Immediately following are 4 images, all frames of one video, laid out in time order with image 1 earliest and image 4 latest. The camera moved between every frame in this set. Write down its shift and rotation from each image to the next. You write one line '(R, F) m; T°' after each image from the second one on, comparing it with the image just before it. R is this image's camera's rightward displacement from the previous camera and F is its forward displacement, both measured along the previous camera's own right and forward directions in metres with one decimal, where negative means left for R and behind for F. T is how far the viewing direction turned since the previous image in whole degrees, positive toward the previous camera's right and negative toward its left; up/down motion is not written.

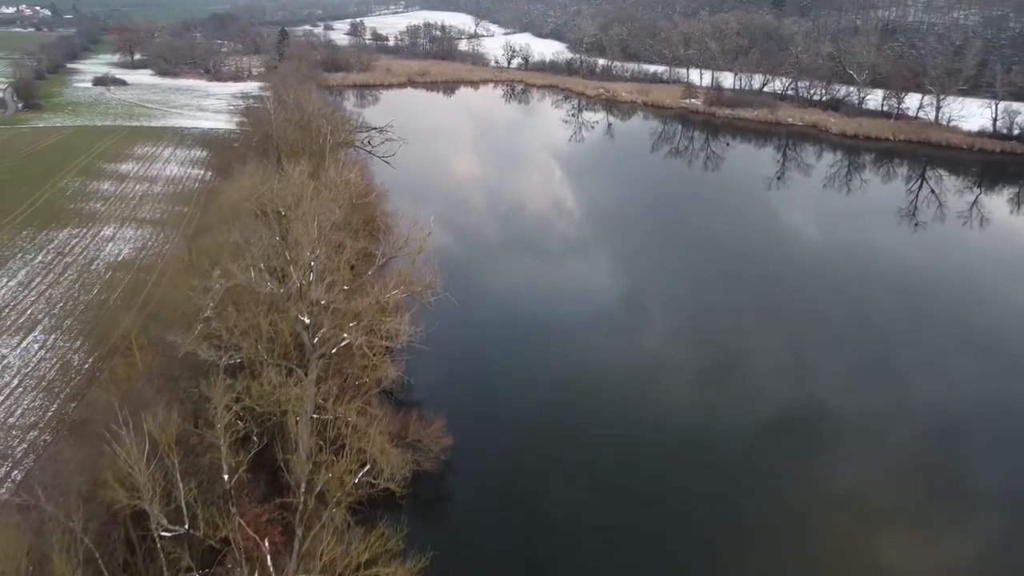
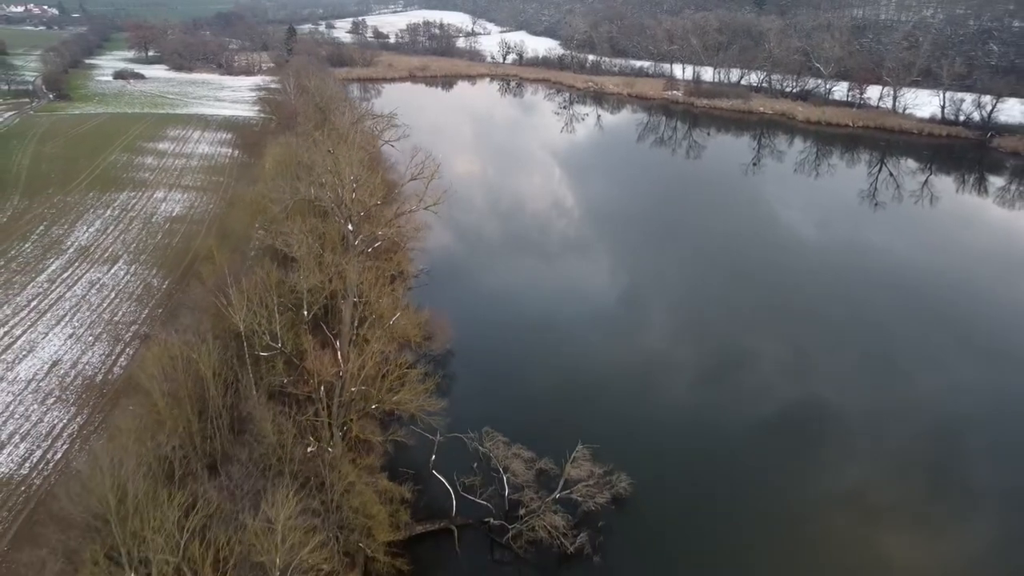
(+0.4, -5.0) m; 0°
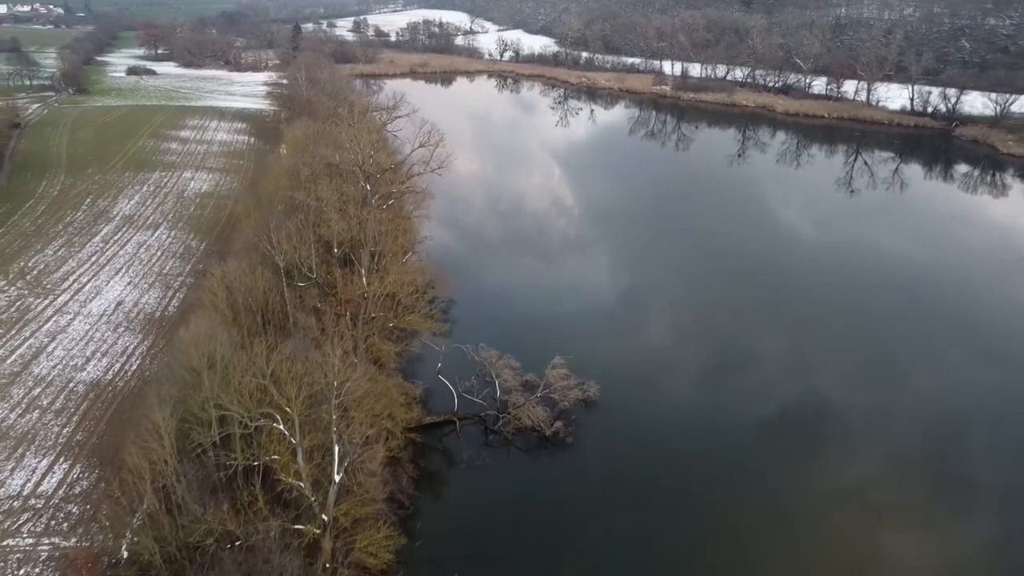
(+0.2, -3.5) m; 0°
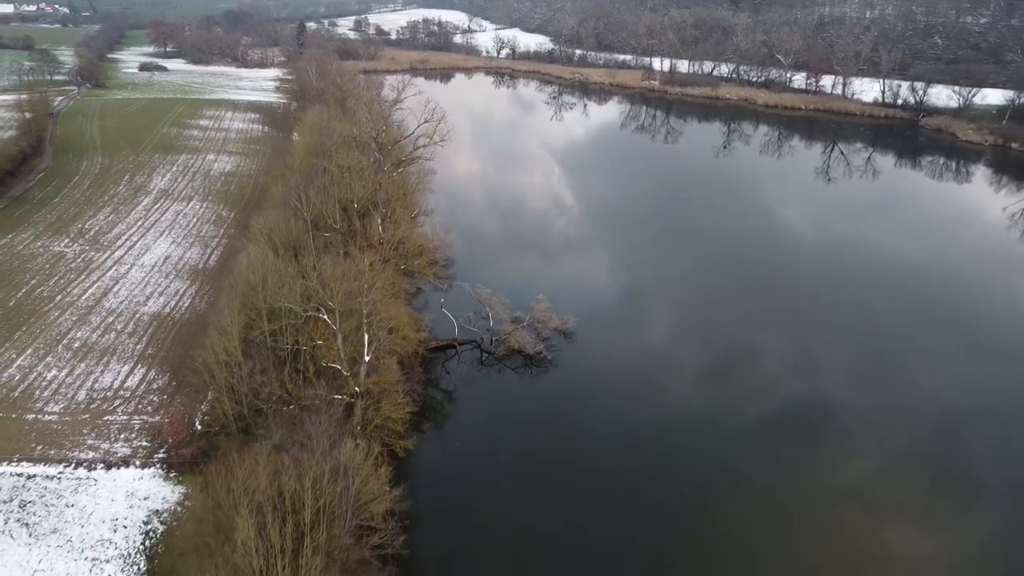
(+0.3, -3.7) m; 0°
